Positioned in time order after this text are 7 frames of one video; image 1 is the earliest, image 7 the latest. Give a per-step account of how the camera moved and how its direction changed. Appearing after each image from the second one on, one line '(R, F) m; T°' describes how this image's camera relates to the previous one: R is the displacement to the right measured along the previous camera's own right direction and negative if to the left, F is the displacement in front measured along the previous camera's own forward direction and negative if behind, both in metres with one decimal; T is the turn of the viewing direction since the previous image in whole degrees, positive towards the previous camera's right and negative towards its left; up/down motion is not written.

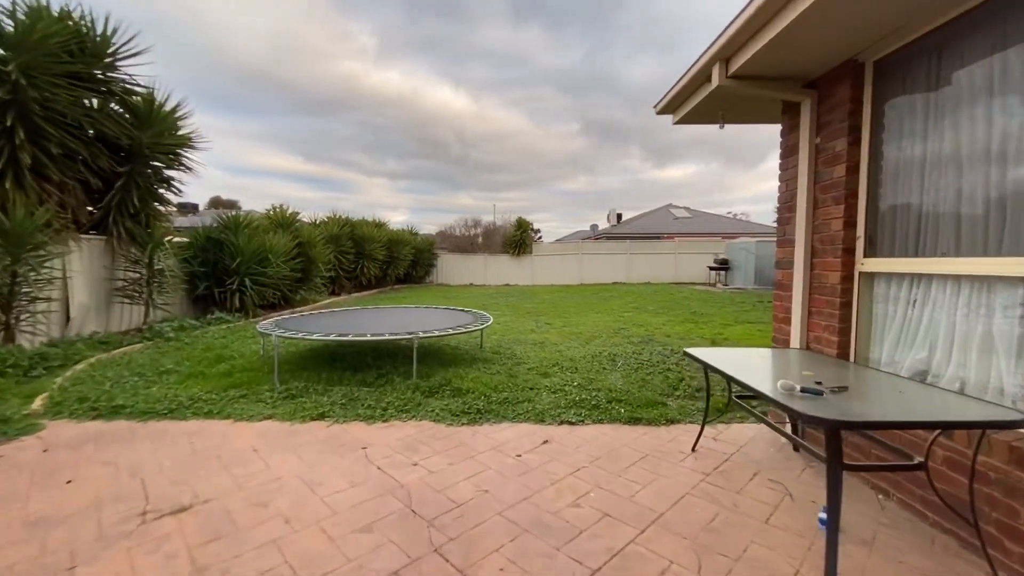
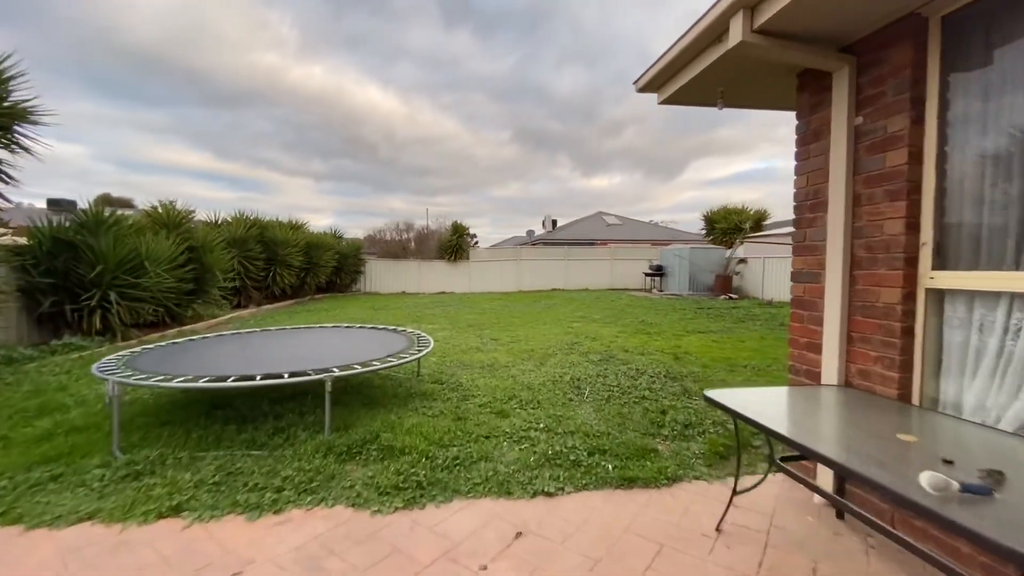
(-0.1, +0.9) m; +9°
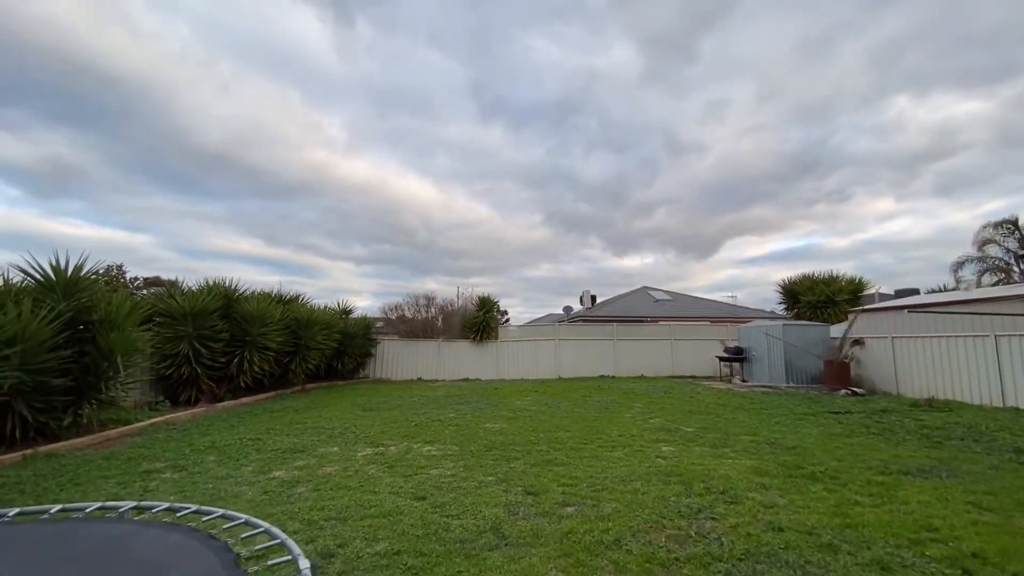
(-0.2, +3.0) m; -4°
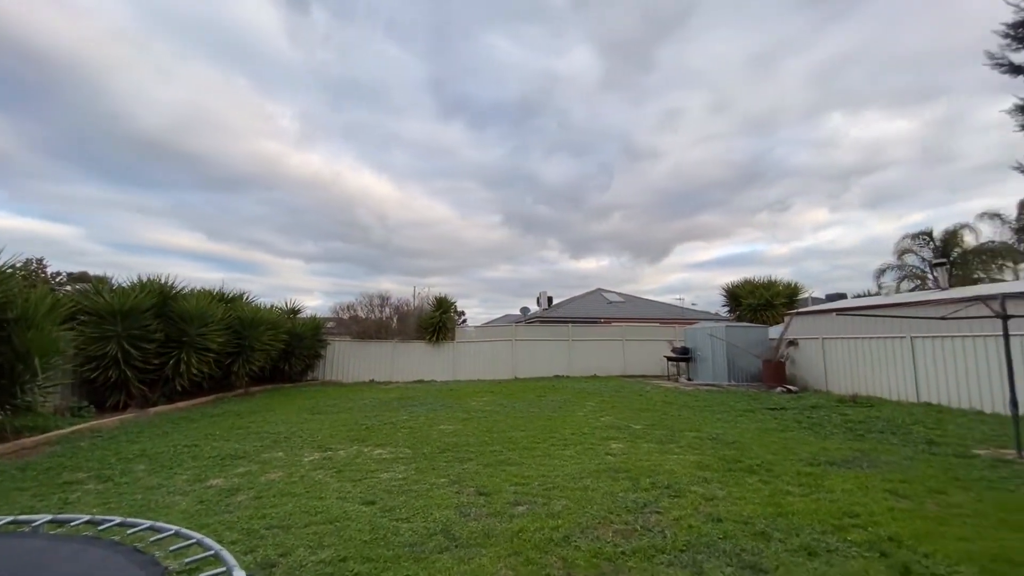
(0.0, 0.0) m; +5°
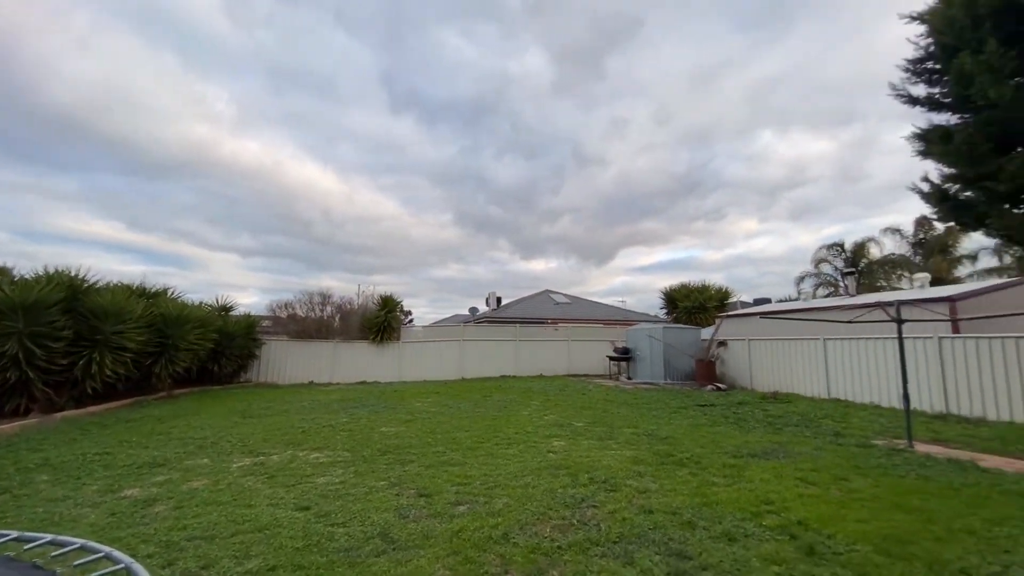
(0.0, 0.0) m; +7°
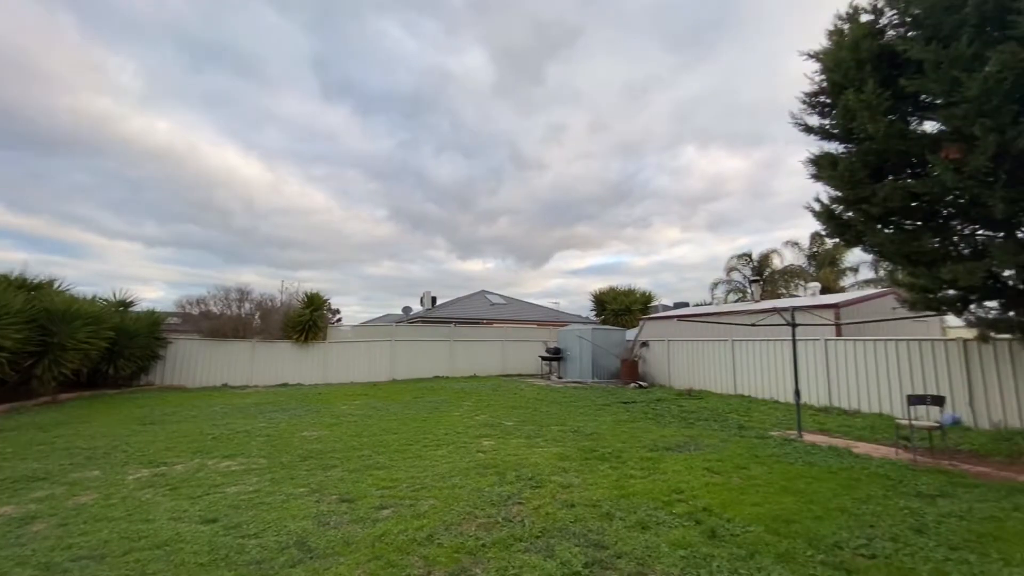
(0.0, 0.0) m; +8°
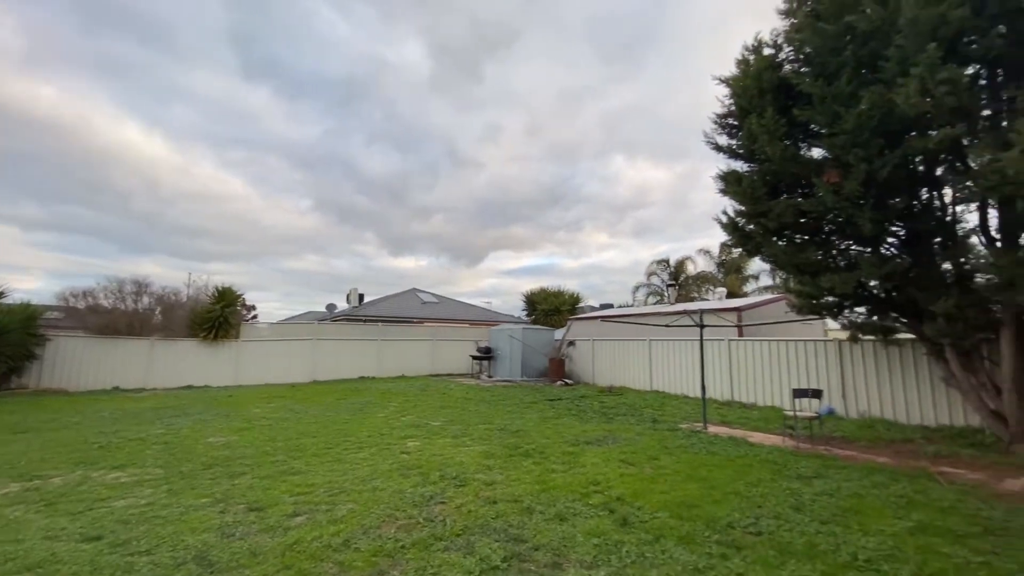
(0.0, 0.0) m; +9°
